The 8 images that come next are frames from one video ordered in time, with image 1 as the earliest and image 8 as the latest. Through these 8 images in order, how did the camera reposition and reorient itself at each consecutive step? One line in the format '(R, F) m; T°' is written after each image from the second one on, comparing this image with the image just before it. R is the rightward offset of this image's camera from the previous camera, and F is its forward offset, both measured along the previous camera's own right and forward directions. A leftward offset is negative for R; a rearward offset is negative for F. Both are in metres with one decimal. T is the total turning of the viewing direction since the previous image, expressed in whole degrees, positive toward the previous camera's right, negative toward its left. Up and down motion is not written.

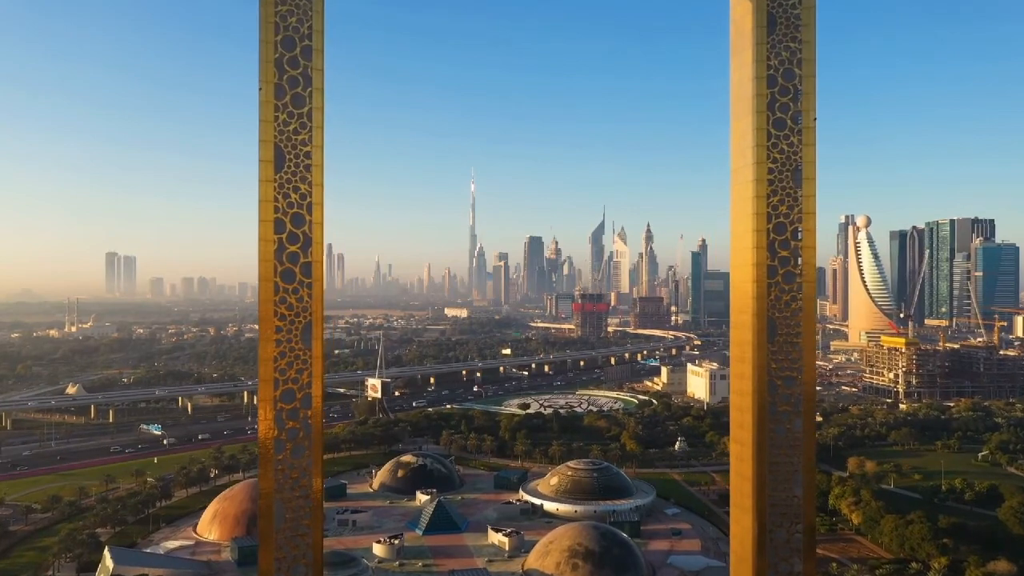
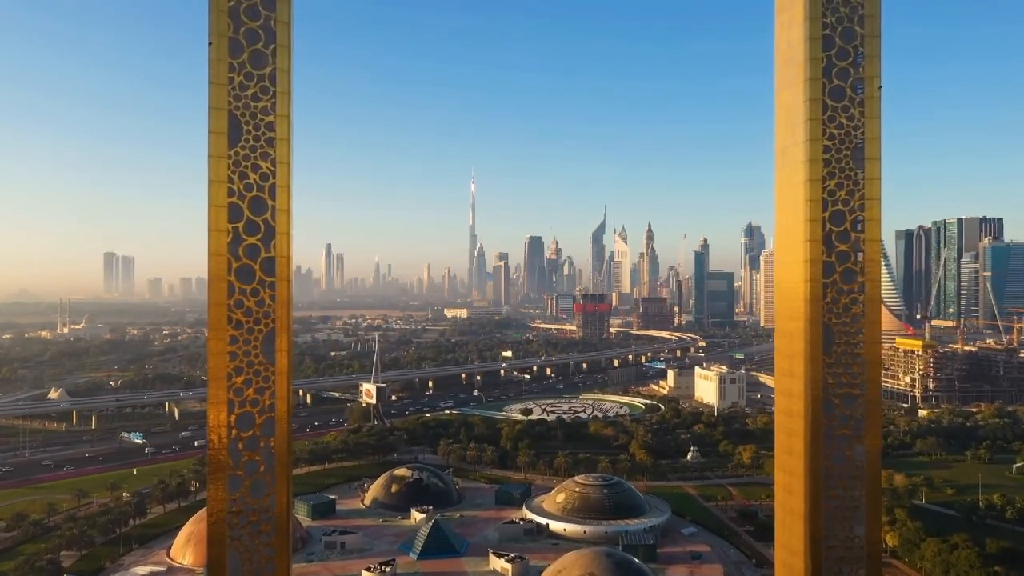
(-0.1, +2.0) m; 0°
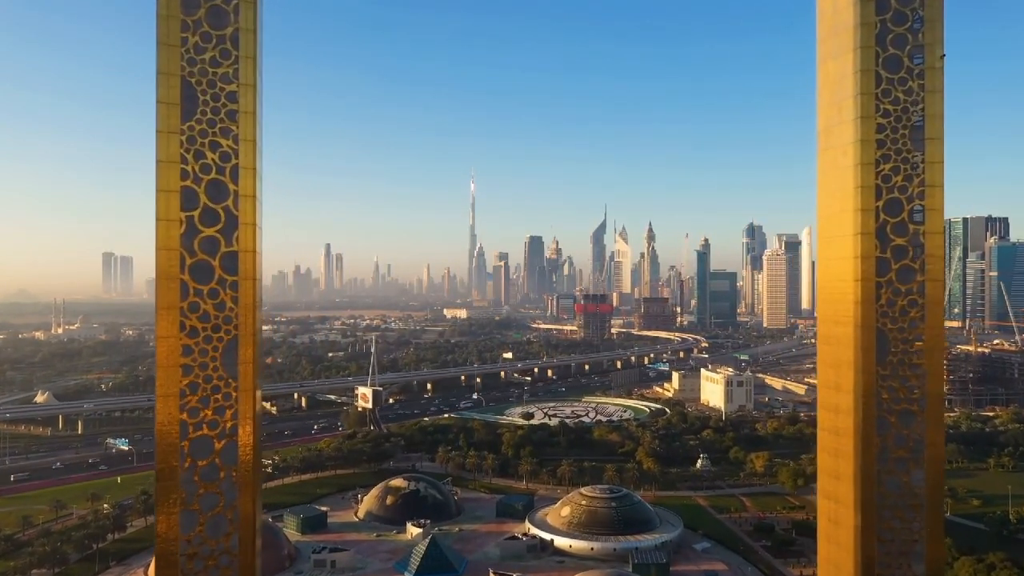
(-0.1, +1.4) m; 0°
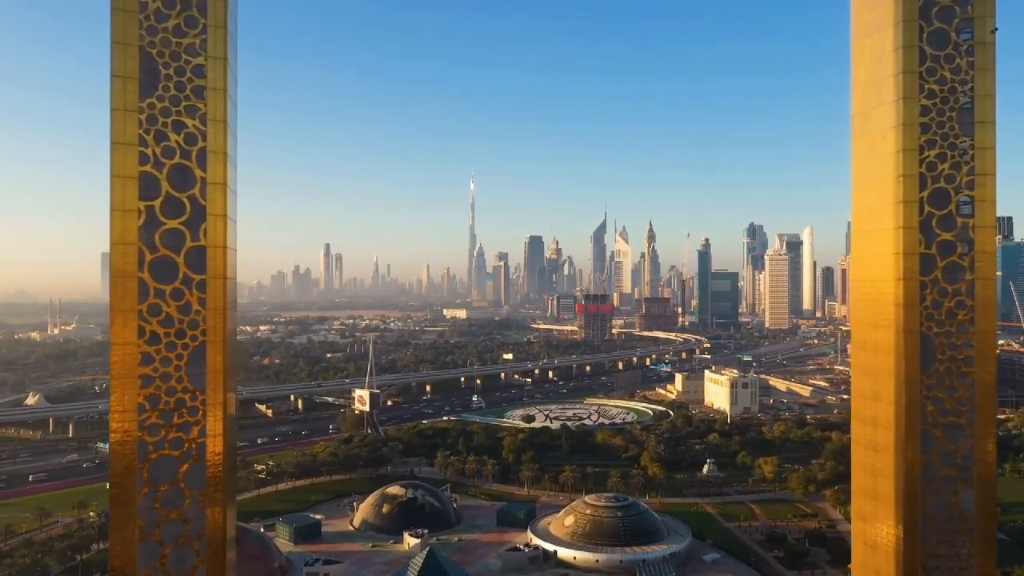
(0.0, +0.9) m; 0°
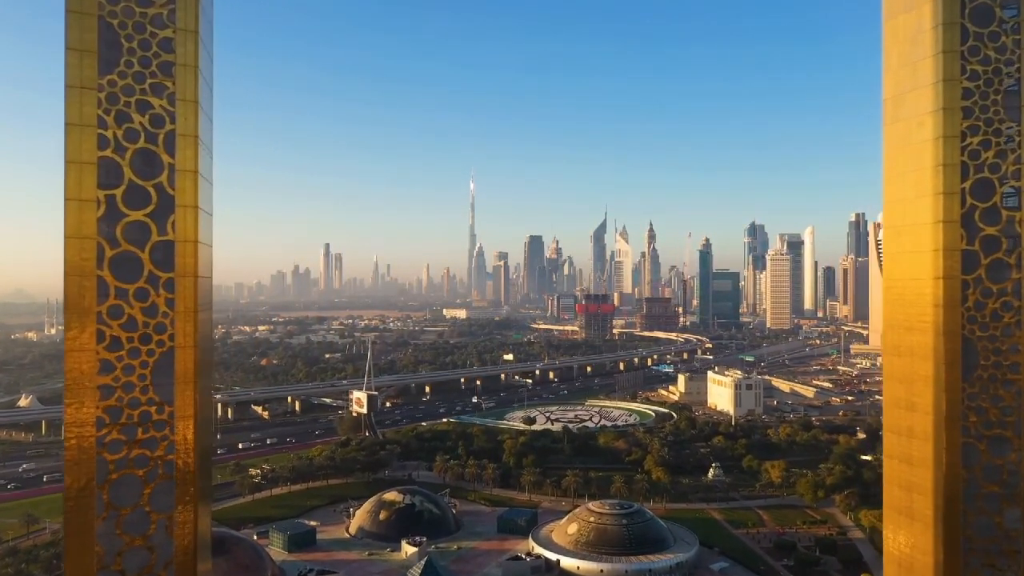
(0.0, +0.7) m; 0°
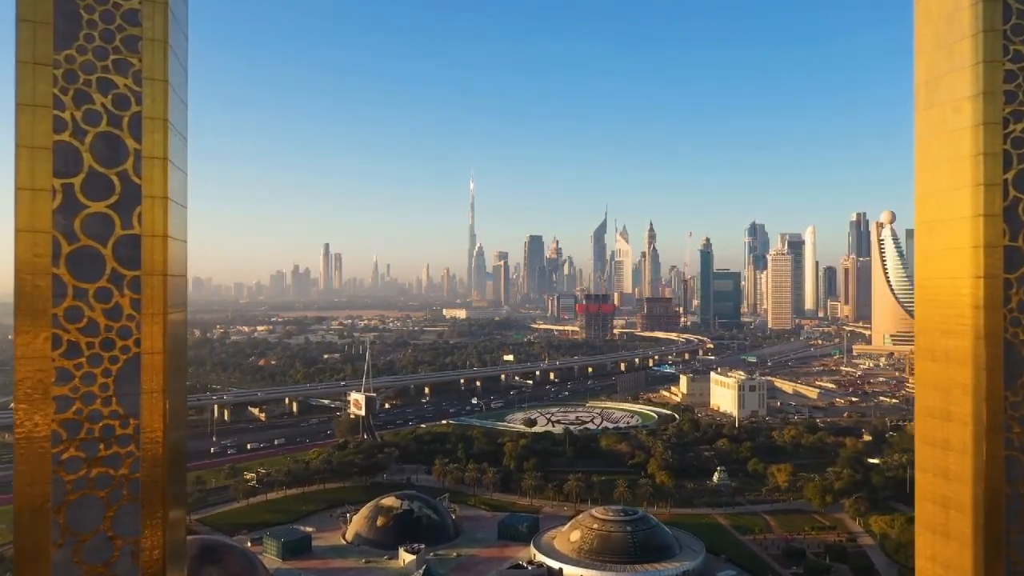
(0.0, +0.6) m; 0°
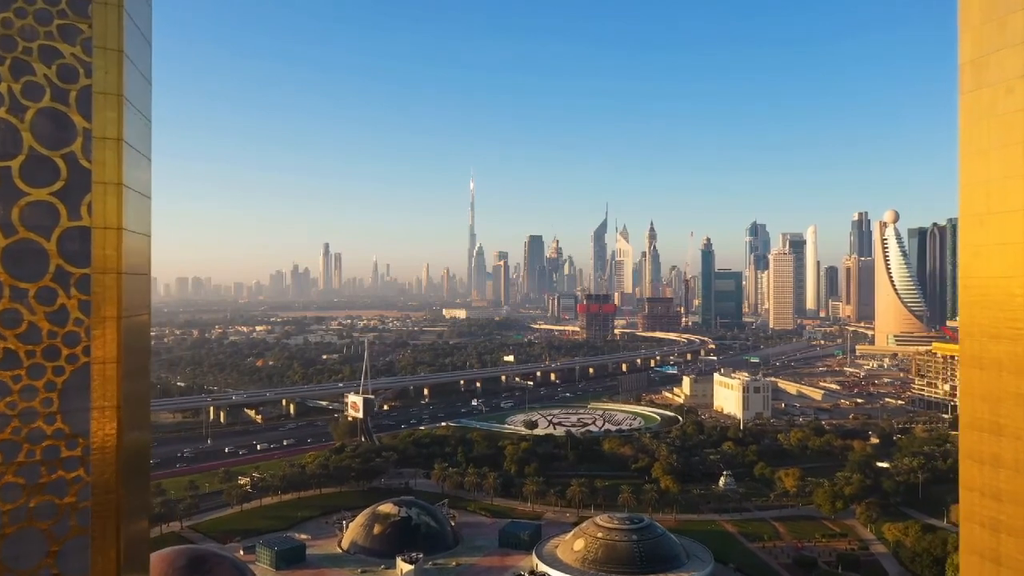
(0.0, +0.7) m; 0°
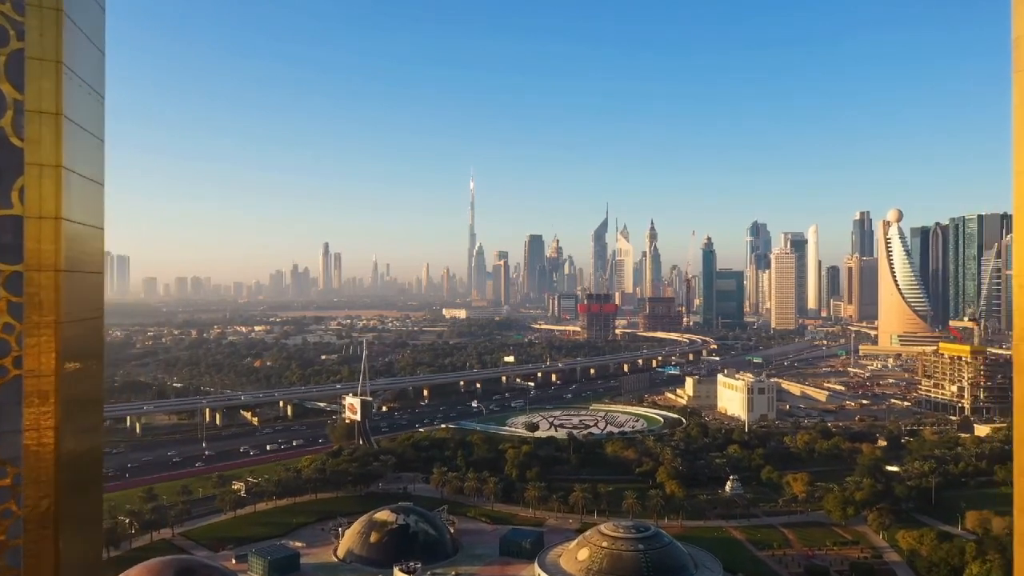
(0.0, +0.7) m; 0°
